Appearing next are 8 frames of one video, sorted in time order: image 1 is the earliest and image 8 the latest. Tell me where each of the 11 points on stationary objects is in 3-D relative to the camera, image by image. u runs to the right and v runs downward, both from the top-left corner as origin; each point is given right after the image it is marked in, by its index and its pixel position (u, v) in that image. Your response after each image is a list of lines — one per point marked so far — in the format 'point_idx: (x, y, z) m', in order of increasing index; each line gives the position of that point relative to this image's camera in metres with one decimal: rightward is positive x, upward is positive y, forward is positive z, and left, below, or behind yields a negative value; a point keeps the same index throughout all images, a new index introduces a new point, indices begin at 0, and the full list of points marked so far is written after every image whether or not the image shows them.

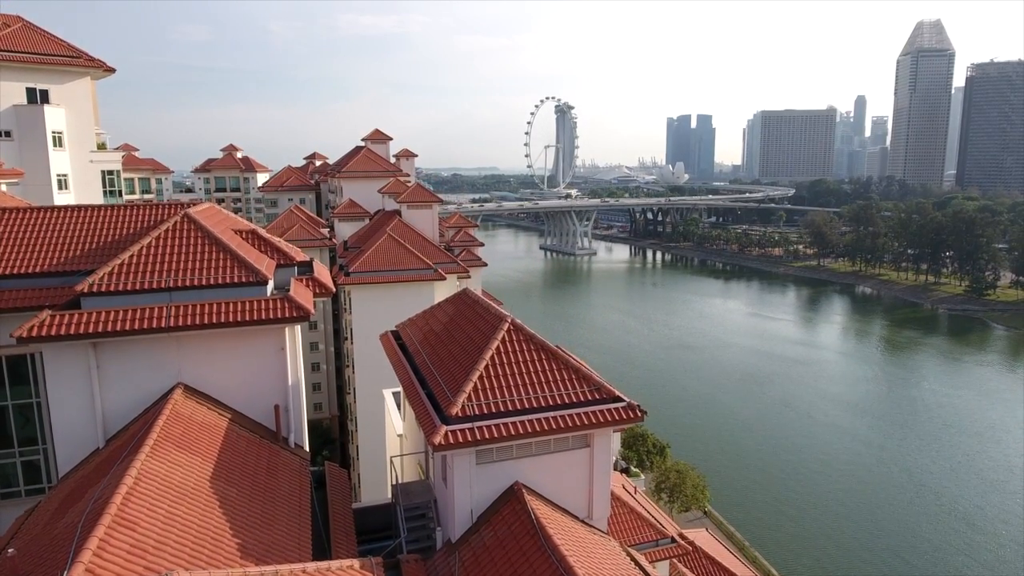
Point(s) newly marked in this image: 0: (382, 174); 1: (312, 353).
0: (-3.0, +2.6, +15.2) m
1: (-4.2, -1.4, +13.7) m
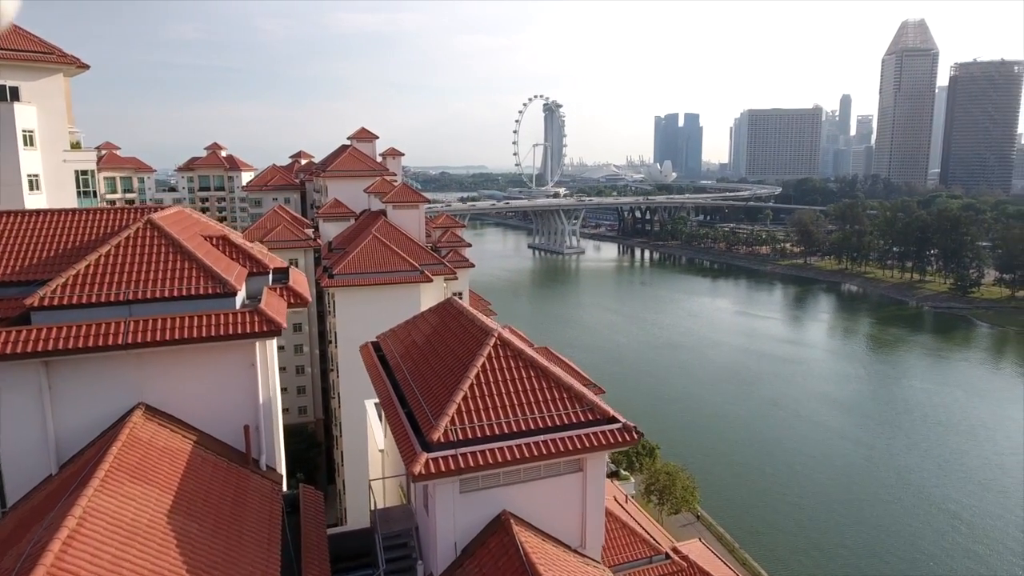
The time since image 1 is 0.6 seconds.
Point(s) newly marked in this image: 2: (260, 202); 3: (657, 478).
0: (-3.3, +2.6, +14.9) m
1: (-4.5, -1.4, +13.5) m
2: (-7.0, +2.4, +18.2) m
3: (+2.6, -3.4, +11.5) m
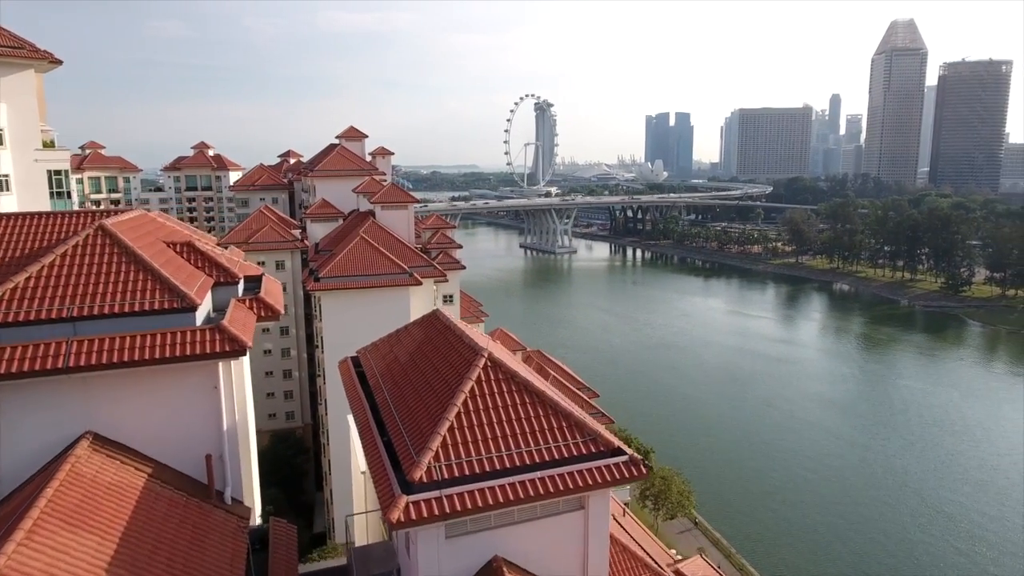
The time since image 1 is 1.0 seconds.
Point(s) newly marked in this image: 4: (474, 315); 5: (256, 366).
0: (-3.5, +2.6, +14.7) m
1: (-4.6, -1.5, +13.2) m
2: (-7.3, +2.3, +17.9) m
3: (+2.4, -3.4, +11.4) m
4: (-0.9, -0.7, +16.0) m
5: (-5.1, -1.6, +13.0) m
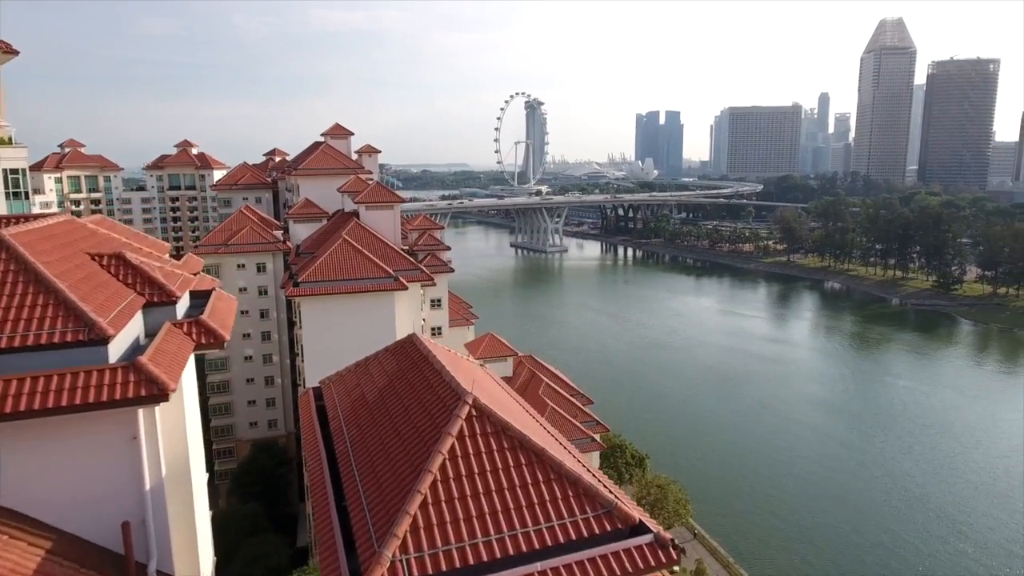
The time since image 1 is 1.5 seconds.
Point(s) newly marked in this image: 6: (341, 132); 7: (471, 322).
0: (-3.7, +2.5, +14.2) m
1: (-4.8, -1.5, +12.7) m
2: (-7.5, +2.3, +17.4) m
3: (+2.3, -3.4, +11.0) m
4: (-1.2, -0.7, +15.6) m
5: (-5.3, -1.7, +12.5) m
6: (-4.2, +3.8, +16.0) m
7: (-1.0, -0.8, +15.4) m
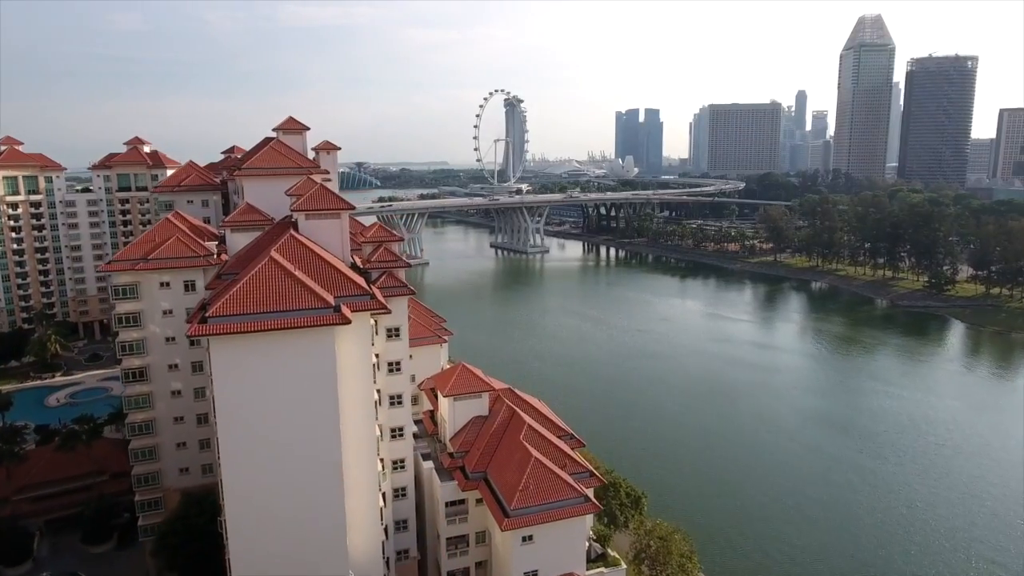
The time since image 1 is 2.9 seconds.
0: (-4.2, +2.2, +12.5) m
1: (-5.2, -1.8, +11.0) m
2: (-8.1, +2.0, +15.6) m
3: (+2.0, -3.7, +9.5) m
4: (-1.6, -1.0, +13.9) m
5: (-5.7, -2.0, +10.8) m
6: (-4.7, +3.5, +14.3) m
7: (-1.5, -1.1, +13.8) m
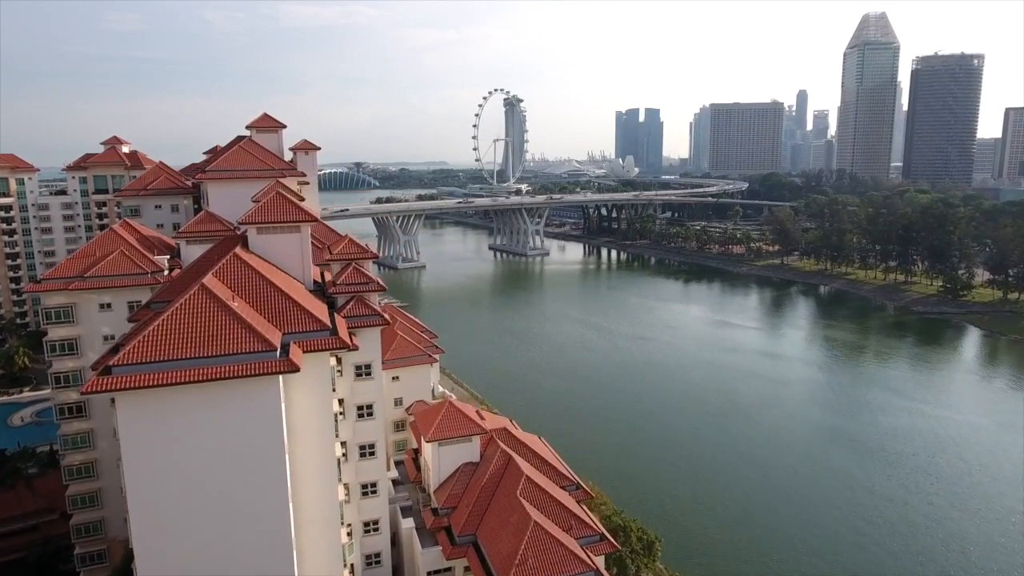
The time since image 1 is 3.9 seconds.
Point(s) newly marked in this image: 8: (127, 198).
0: (-4.2, +2.0, +11.2) m
1: (-5.2, -2.1, +9.7) m
2: (-8.1, +1.7, +14.3) m
3: (+1.9, -3.9, +8.2) m
4: (-1.7, -1.3, +12.7) m
5: (-5.7, -2.2, +9.5) m
6: (-4.8, +3.2, +13.0) m
7: (-1.5, -1.4, +12.5) m
8: (-8.3, +2.0, +14.2) m
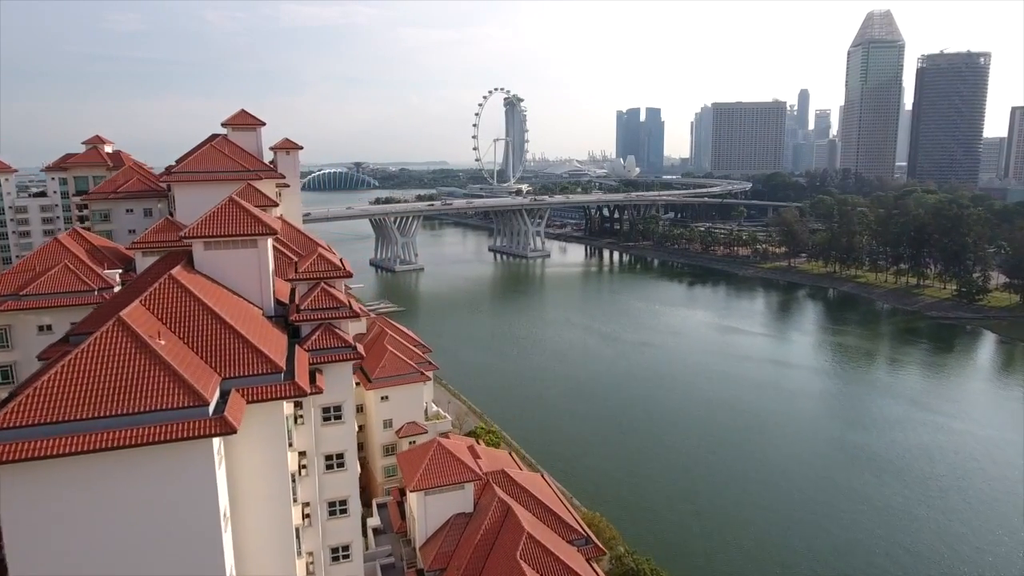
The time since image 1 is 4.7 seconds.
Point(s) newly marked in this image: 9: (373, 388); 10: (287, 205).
0: (-4.2, +1.8, +10.2) m
1: (-5.2, -2.3, +8.7) m
2: (-8.1, +1.5, +13.3) m
3: (+1.9, -4.1, +7.2) m
4: (-1.7, -1.5, +11.6) m
5: (-5.7, -2.4, +8.5) m
6: (-4.8, +3.0, +12.0) m
7: (-1.5, -1.6, +11.5) m
8: (-8.3, +1.8, +13.2) m
9: (-2.4, -1.7, +11.3) m
10: (-4.5, +1.7, +13.1) m
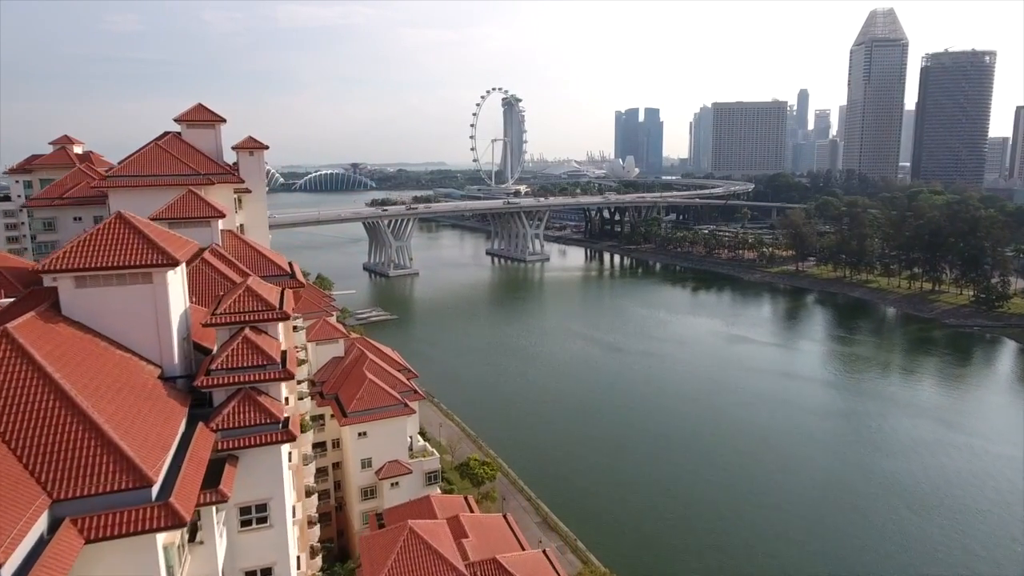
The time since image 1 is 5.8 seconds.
0: (-4.3, +1.5, +8.8) m
1: (-5.3, -2.6, +7.3) m
2: (-8.2, +1.2, +11.9) m
3: (+1.9, -4.4, +5.8) m
4: (-1.8, -1.8, +10.2) m
5: (-5.8, -2.8, +7.0) m
6: (-4.8, +2.7, +10.5) m
7: (-1.6, -1.9, +10.1) m
8: (-8.4, +1.4, +11.8) m
9: (-2.4, -2.0, +9.8) m
10: (-4.6, +1.4, +11.7) m
